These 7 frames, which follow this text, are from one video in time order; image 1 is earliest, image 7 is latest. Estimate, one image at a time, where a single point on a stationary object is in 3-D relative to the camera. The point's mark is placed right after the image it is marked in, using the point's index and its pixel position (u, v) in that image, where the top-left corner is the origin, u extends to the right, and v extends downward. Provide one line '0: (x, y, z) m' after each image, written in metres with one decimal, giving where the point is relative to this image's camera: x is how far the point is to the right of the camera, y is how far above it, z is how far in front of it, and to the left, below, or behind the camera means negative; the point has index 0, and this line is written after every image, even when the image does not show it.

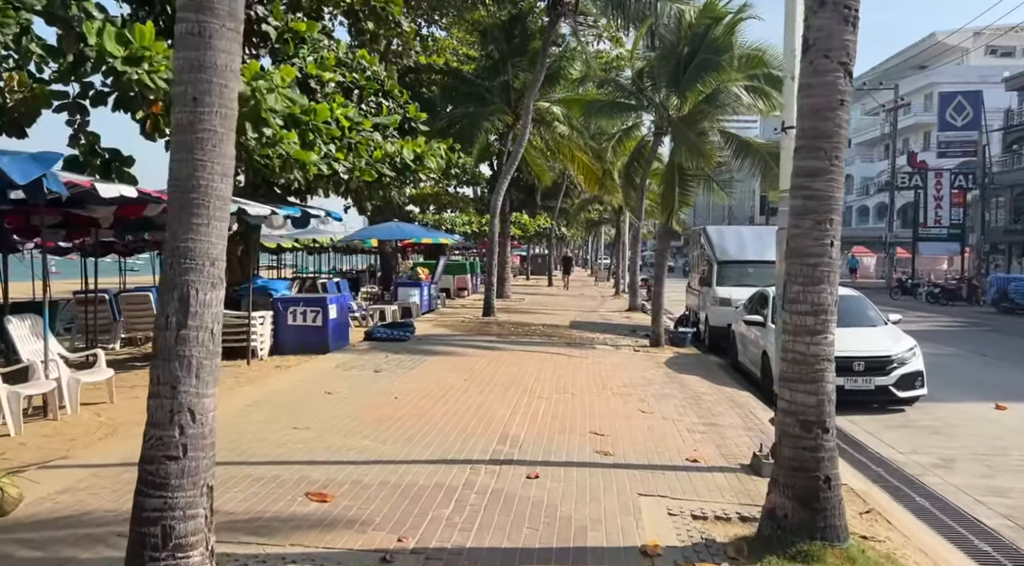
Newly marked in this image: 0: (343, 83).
0: (-2.6, +3.1, +11.9) m
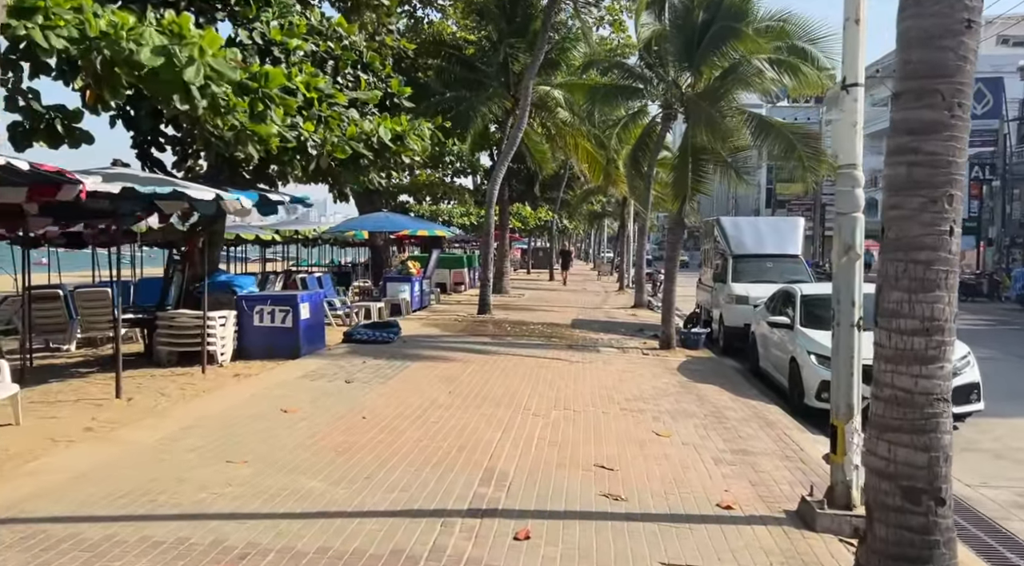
0: (-2.7, +3.2, +10.5) m
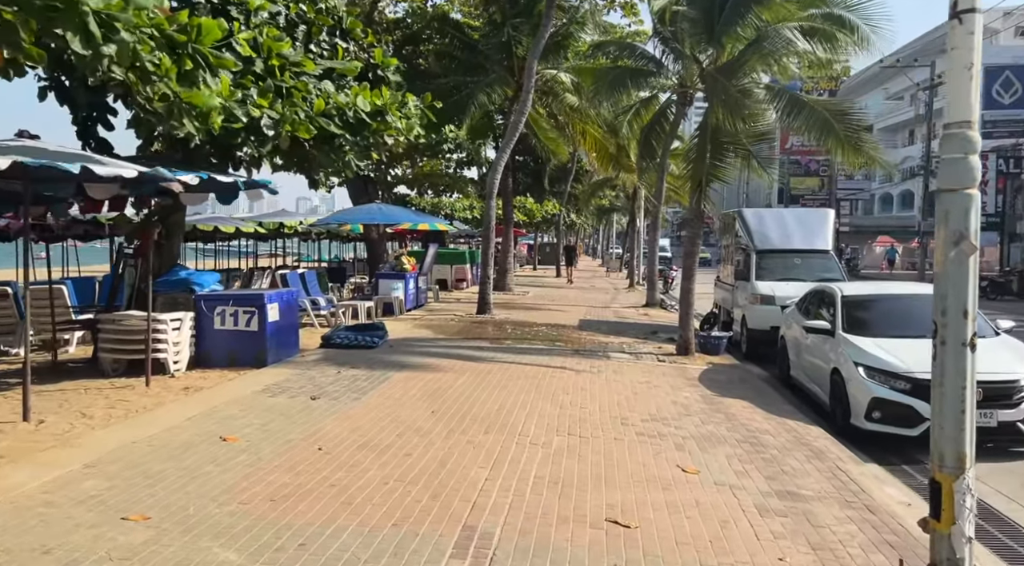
0: (-2.7, +3.2, +9.1) m
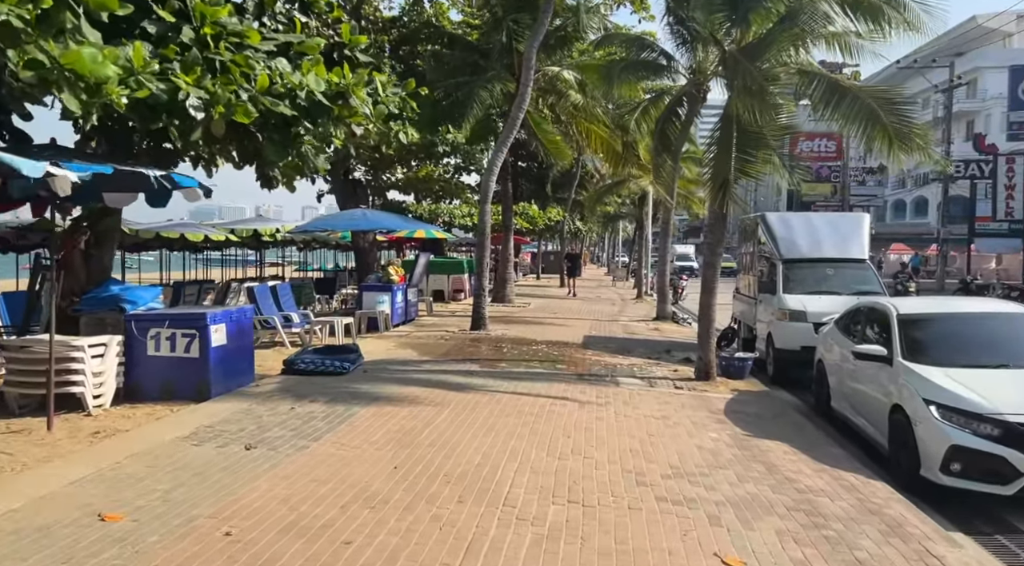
0: (-2.8, +3.0, +7.7) m
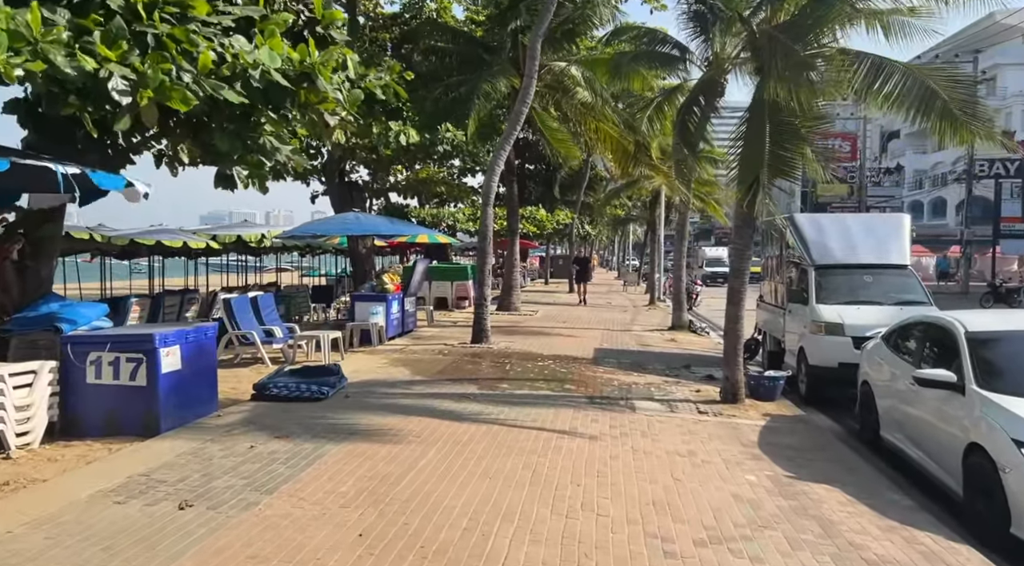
0: (-2.9, +2.9, +6.6) m
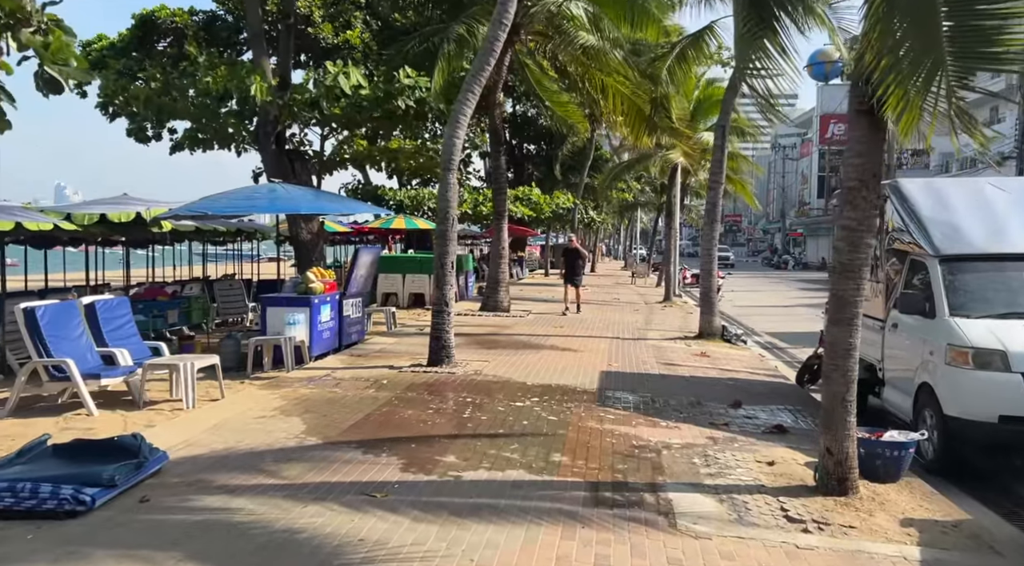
0: (-3.3, +2.8, +2.6) m
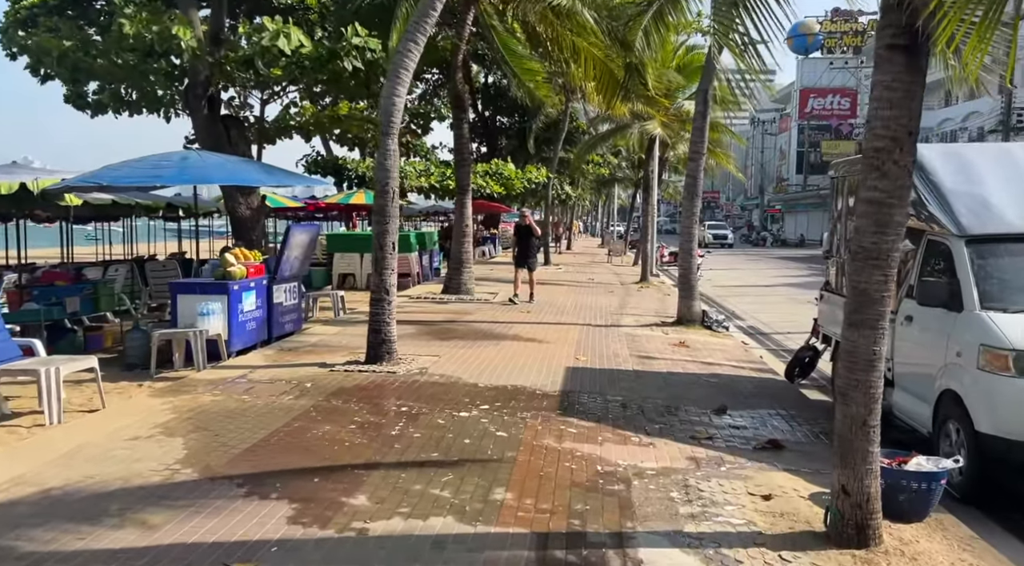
0: (-3.6, +2.8, +1.1) m
